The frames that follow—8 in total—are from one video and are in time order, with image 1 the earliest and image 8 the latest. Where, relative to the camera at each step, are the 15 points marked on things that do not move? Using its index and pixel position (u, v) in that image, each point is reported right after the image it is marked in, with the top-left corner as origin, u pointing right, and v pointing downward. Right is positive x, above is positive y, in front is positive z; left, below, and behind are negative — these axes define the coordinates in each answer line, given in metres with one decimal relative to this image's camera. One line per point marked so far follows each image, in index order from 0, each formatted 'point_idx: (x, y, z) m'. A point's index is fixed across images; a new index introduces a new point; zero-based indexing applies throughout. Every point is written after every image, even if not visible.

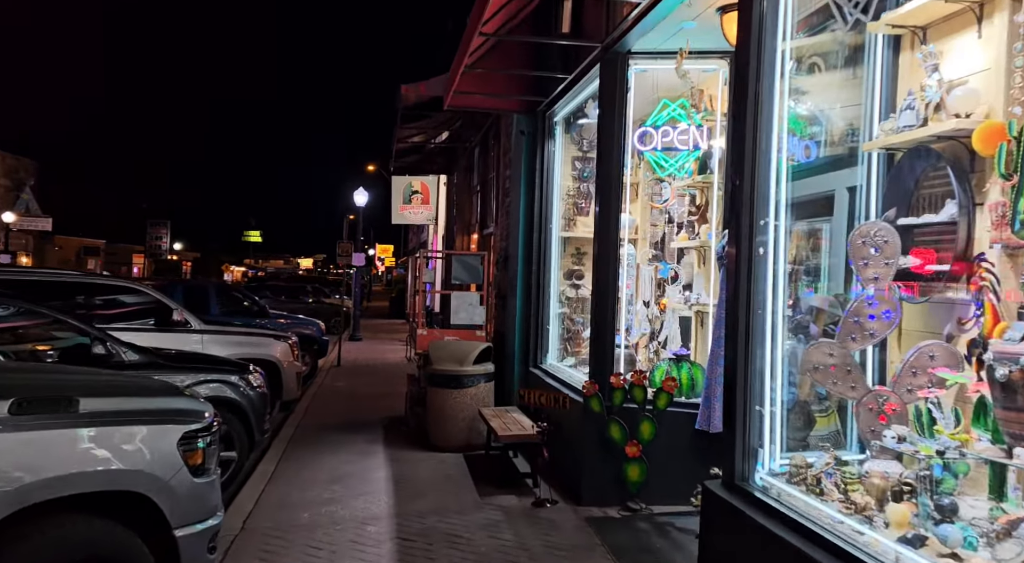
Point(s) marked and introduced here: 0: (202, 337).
0: (-4.3, -0.7, +10.5) m
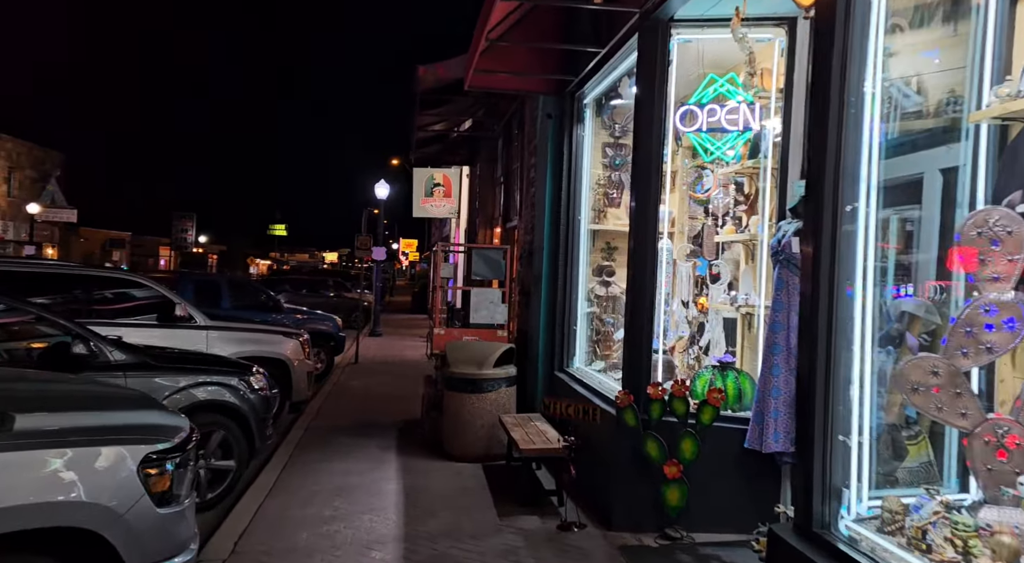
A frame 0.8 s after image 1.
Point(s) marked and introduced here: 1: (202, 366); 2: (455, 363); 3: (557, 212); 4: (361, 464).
0: (-3.9, -0.7, +9.9) m
1: (-2.8, -0.8, +7.2) m
2: (-0.6, -0.9, +8.1) m
3: (+0.5, +0.7, +8.4) m
4: (-1.5, -1.9, +7.9) m
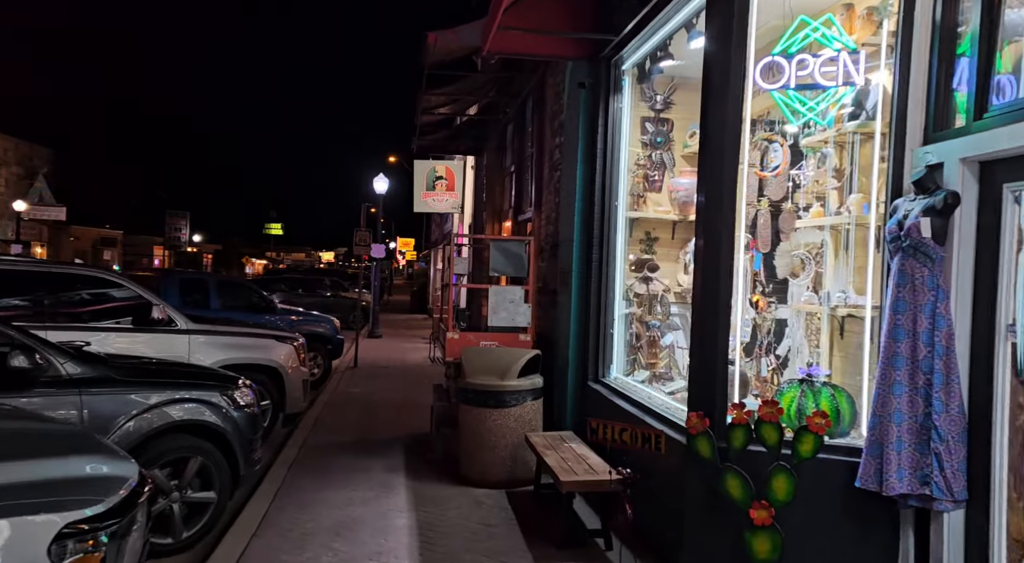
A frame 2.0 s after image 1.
0: (-3.7, -0.6, +8.8) m
1: (-2.6, -0.8, +6.1) m
2: (-0.3, -0.8, +7.0) m
3: (+0.7, +0.8, +7.3) m
4: (-1.3, -1.8, +6.8) m
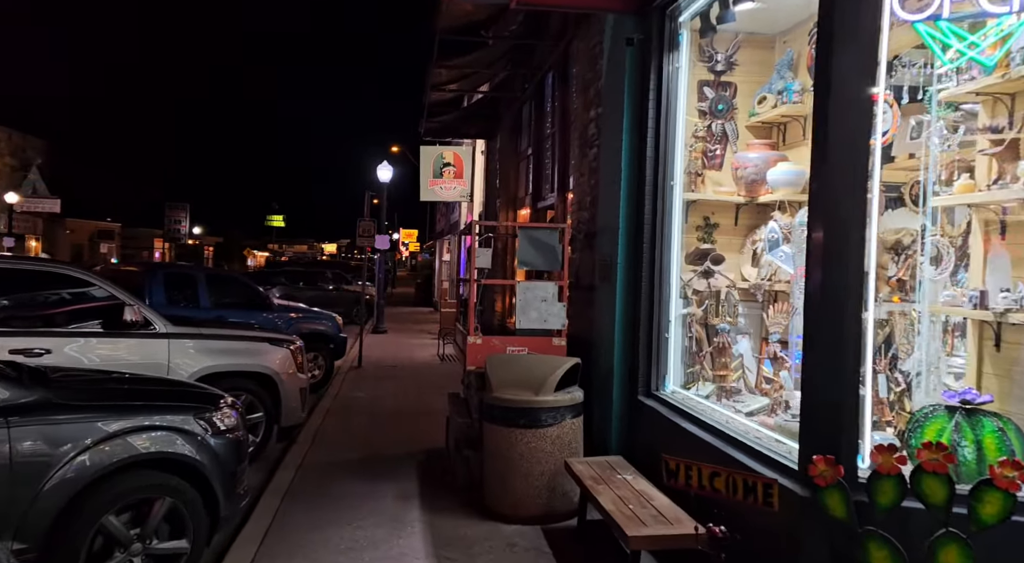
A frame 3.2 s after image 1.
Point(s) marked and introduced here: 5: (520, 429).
0: (-3.4, -0.6, +7.7) m
1: (-2.3, -0.8, +5.0) m
2: (-0.1, -0.8, +5.9) m
3: (+1.0, +0.8, +6.2) m
4: (-1.0, -1.8, +5.7) m
5: (+0.1, -1.1, +5.8) m
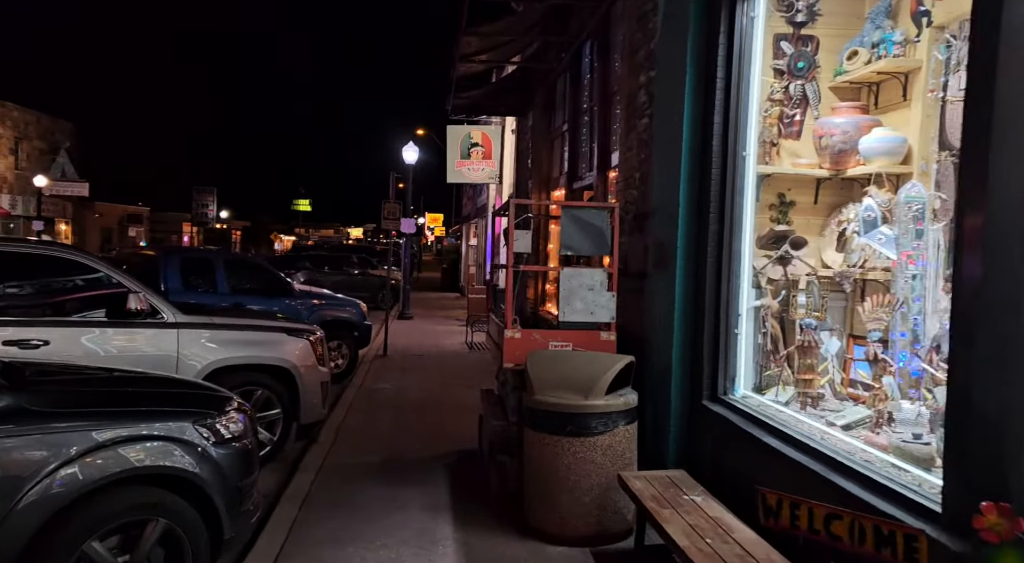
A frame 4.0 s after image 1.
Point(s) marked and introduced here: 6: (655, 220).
0: (-3.1, -0.5, +7.1) m
1: (-2.0, -0.7, +4.3) m
2: (+0.2, -0.7, +5.2) m
3: (+1.3, +0.9, +5.4) m
4: (-0.7, -1.7, +5.0) m
5: (+0.4, -1.0, +5.0) m
6: (+1.1, +0.5, +5.9) m
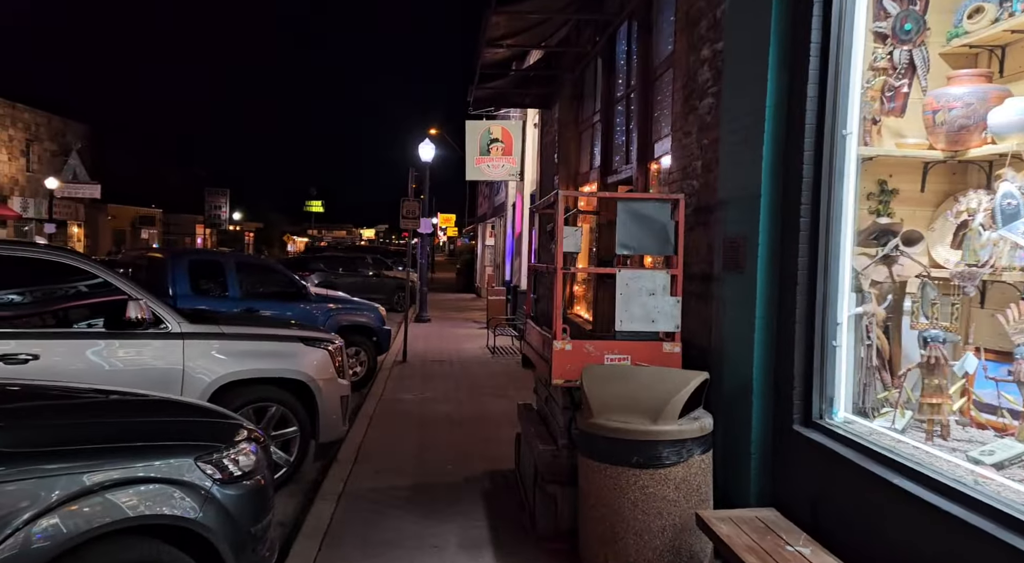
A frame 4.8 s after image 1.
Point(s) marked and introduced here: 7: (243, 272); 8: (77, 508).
0: (-2.7, -0.5, +6.4) m
1: (-1.7, -0.7, +3.6) m
2: (+0.6, -0.7, +4.4) m
3: (+1.6, +0.9, +4.6) m
4: (-0.4, -1.8, +4.3) m
5: (+0.7, -1.0, +4.3) m
6: (+1.4, +0.5, +5.1) m
7: (-3.8, +0.1, +10.9) m
8: (-1.9, -1.0, +3.2) m
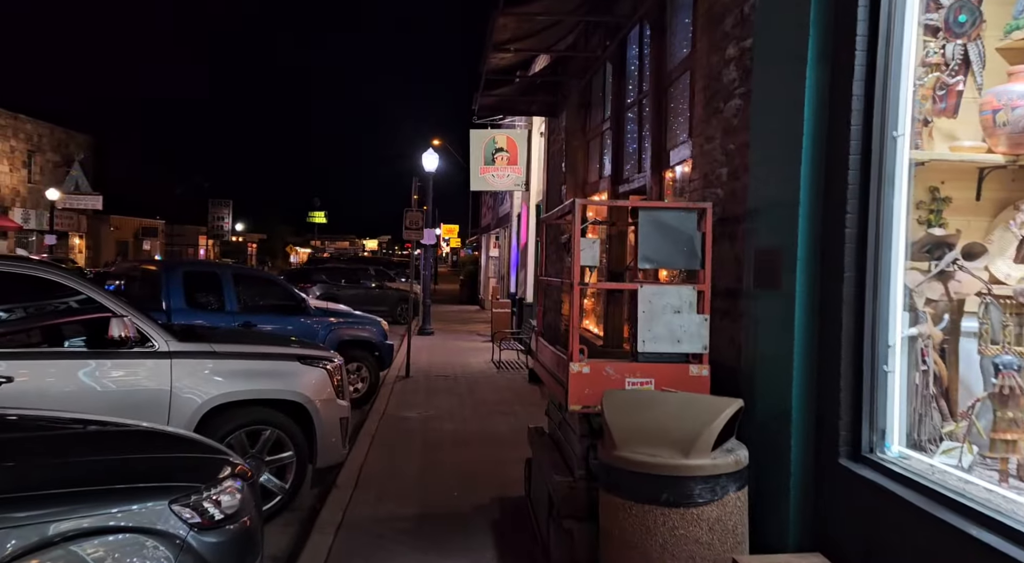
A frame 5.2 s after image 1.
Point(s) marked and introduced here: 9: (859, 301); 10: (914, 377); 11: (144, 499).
0: (-2.7, -0.6, +6.0) m
1: (-1.7, -0.8, +3.2) m
2: (+0.6, -0.8, +4.0) m
3: (+1.7, +0.8, +4.2) m
4: (-0.3, -1.9, +3.8) m
5: (+0.7, -1.1, +3.9) m
6: (+1.5, +0.3, +4.7) m
7: (-3.7, -0.1, +10.5) m
8: (-1.8, -1.0, +2.8) m
9: (+1.8, -0.1, +3.9) m
10: (+2.0, -0.5, +3.8) m
11: (-1.5, -0.9, +3.2) m
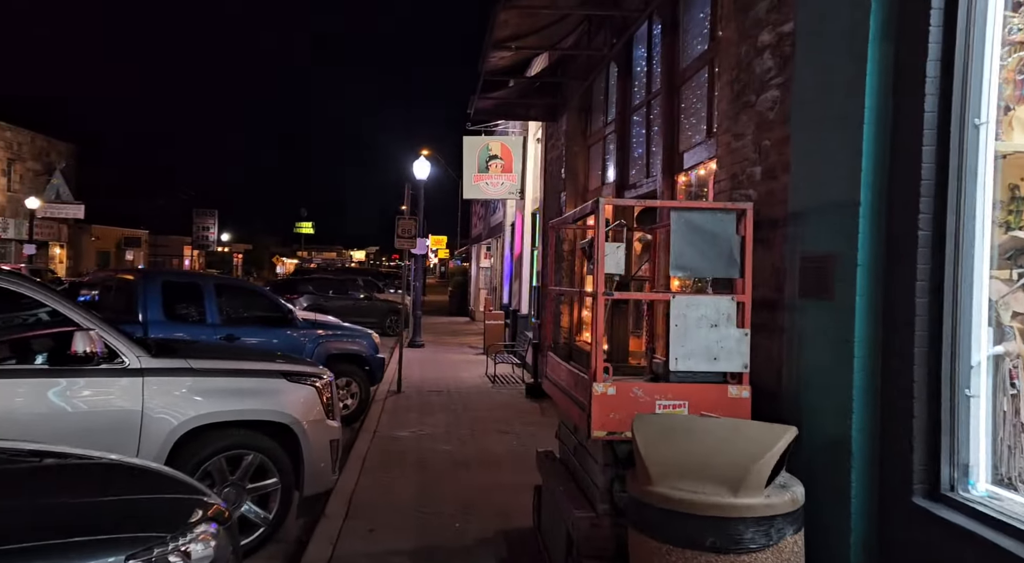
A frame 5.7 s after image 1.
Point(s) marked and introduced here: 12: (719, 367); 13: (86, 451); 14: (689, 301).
0: (-2.6, -0.7, +5.4) m
1: (-1.6, -0.8, +2.6) m
2: (+0.7, -0.9, +3.5) m
3: (+1.8, +0.8, +3.7) m
4: (-0.2, -1.9, +3.3) m
5: (+0.8, -1.2, +3.3) m
6: (+1.6, +0.3, +4.2) m
7: (-3.7, -0.2, +9.9) m
8: (-1.7, -1.1, +2.2) m
9: (+1.9, -0.1, +3.4) m
10: (+2.1, -0.5, +3.3) m
11: (-1.4, -0.9, +2.6) m
12: (+1.1, -0.5, +4.2) m
13: (-2.2, -0.9, +3.9) m
14: (+1.0, -0.1, +4.2) m
